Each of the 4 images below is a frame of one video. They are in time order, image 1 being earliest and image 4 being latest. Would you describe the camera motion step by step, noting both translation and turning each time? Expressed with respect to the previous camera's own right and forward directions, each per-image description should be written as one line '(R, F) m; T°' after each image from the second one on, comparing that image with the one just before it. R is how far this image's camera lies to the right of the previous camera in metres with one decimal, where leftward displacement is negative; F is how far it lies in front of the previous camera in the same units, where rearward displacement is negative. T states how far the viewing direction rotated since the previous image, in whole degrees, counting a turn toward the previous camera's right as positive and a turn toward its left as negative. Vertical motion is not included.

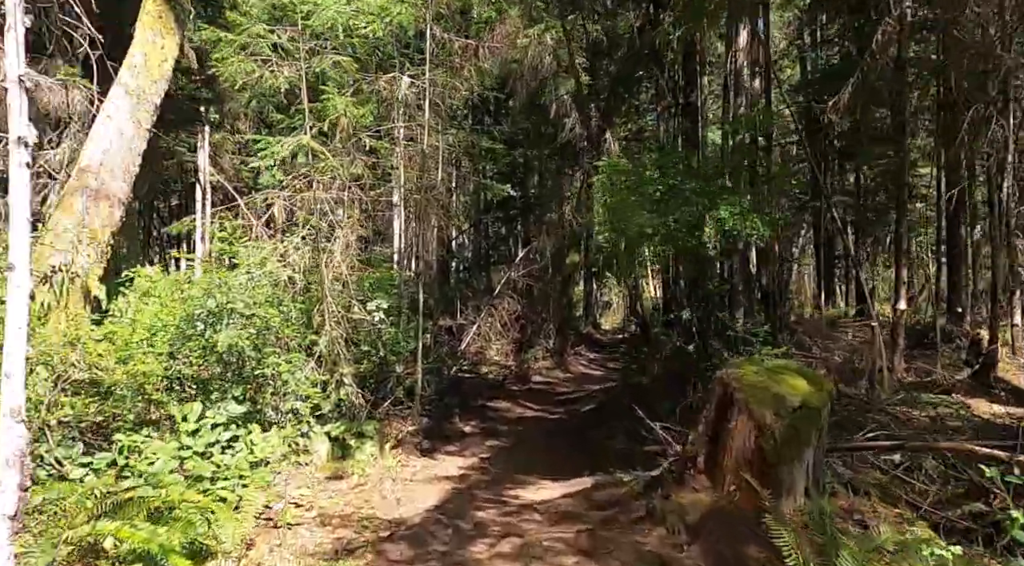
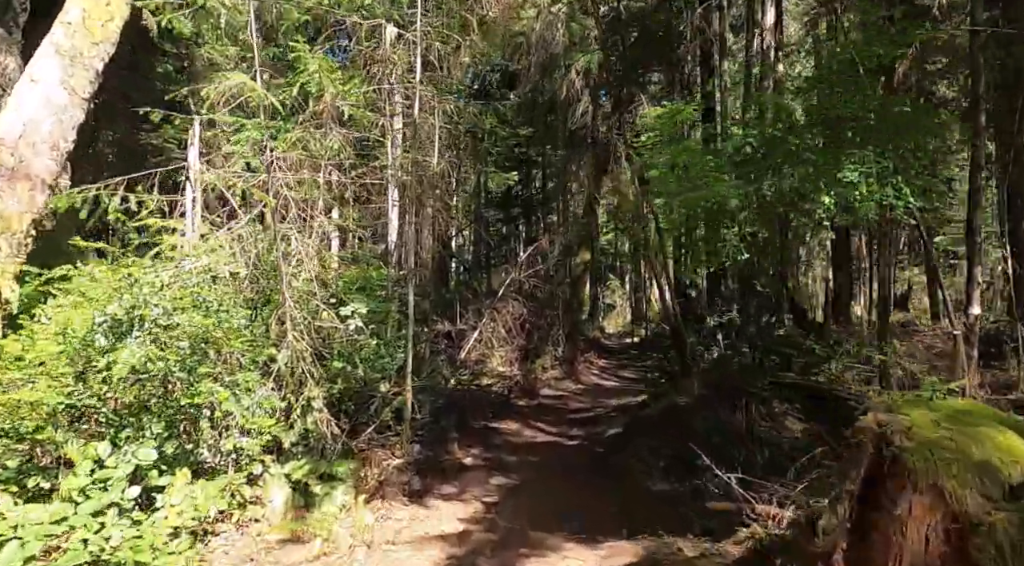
(-0.1, +1.6) m; 0°
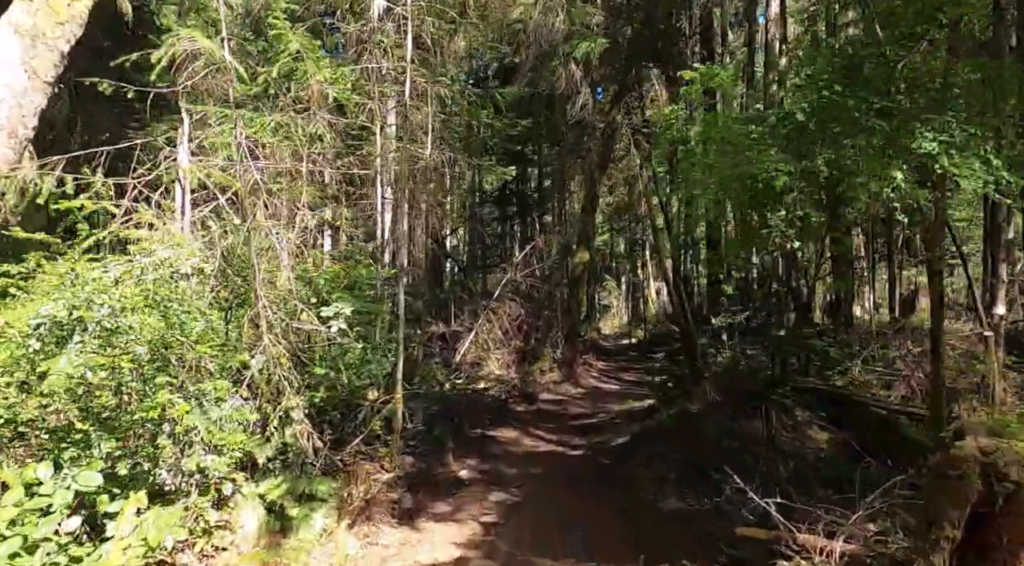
(0.0, +0.6) m; 0°
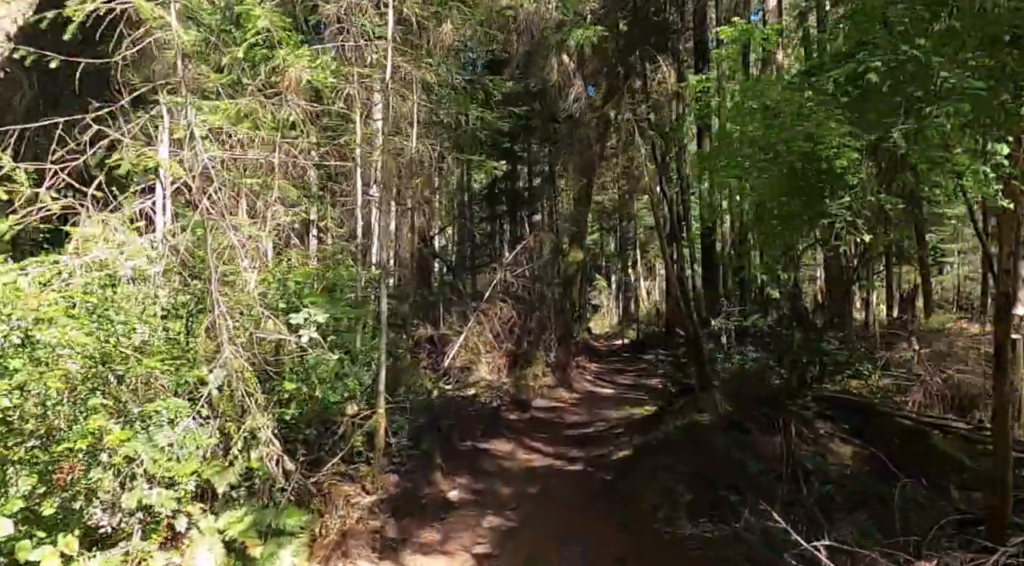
(0.0, +0.6) m; +1°
